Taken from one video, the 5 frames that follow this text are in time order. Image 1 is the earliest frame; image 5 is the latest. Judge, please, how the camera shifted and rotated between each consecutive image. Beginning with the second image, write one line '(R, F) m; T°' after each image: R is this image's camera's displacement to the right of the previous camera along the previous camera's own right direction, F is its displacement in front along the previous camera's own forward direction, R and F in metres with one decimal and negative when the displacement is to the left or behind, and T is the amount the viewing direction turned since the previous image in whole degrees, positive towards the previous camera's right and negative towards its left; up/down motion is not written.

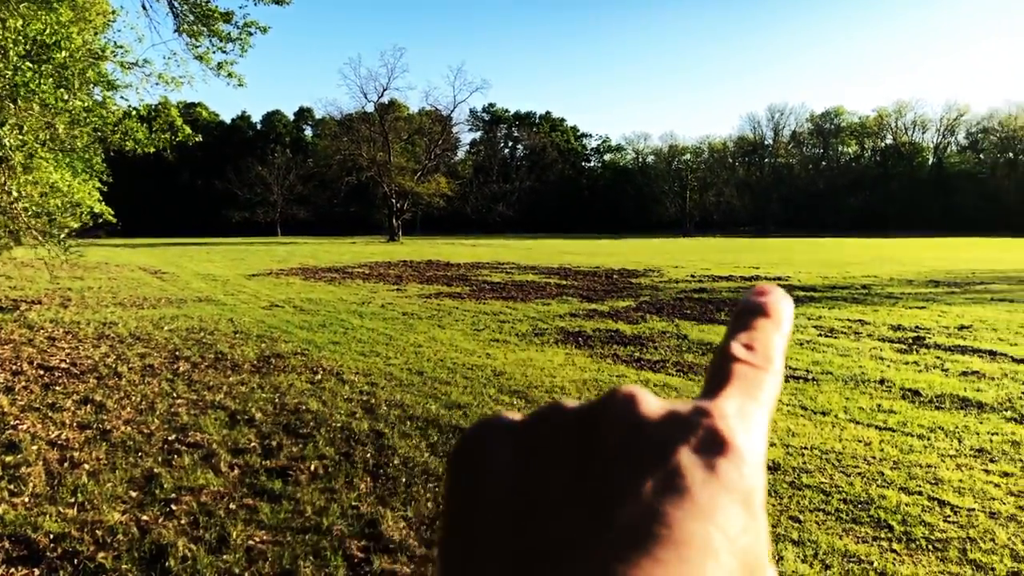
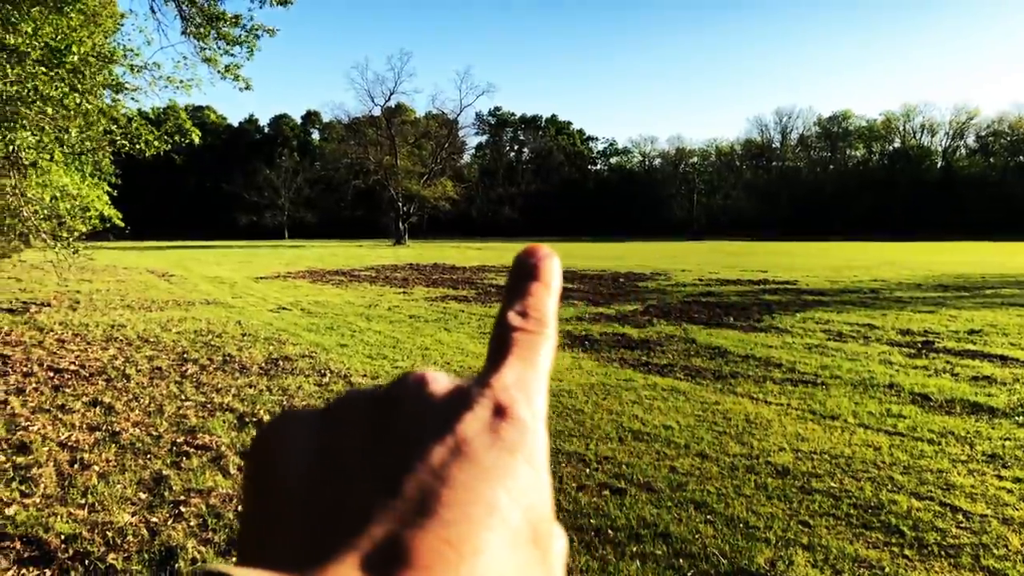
(0.0, 0.0) m; -1°
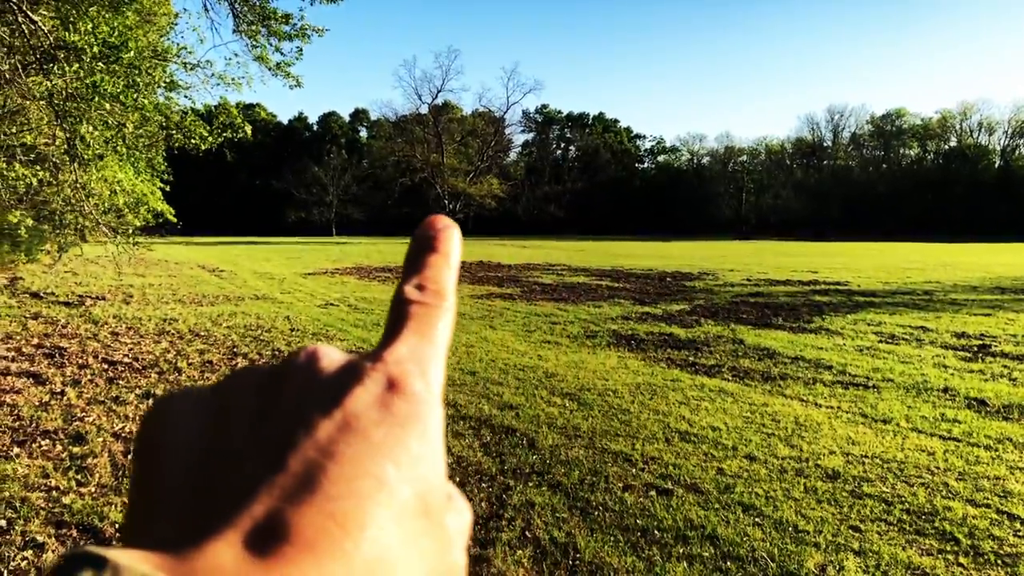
(-0.3, 0.0) m; -2°
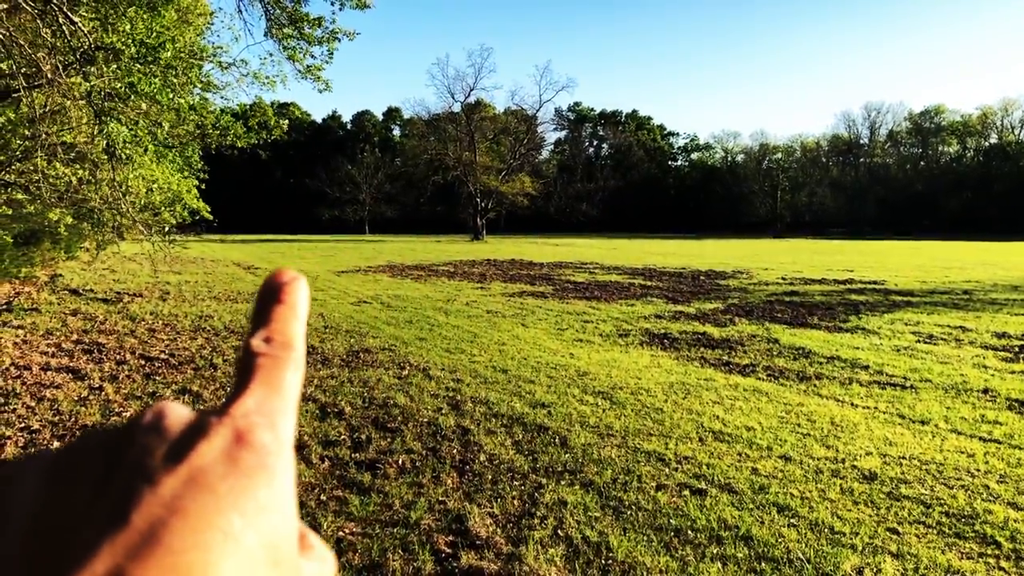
(-0.2, 0.0) m; -1°
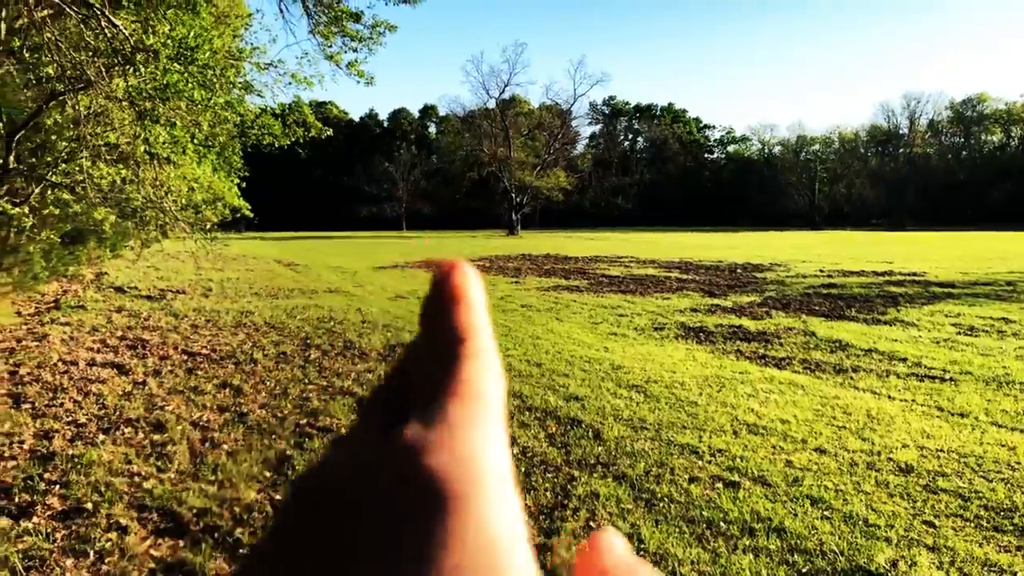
(-0.2, -0.1) m; -2°
